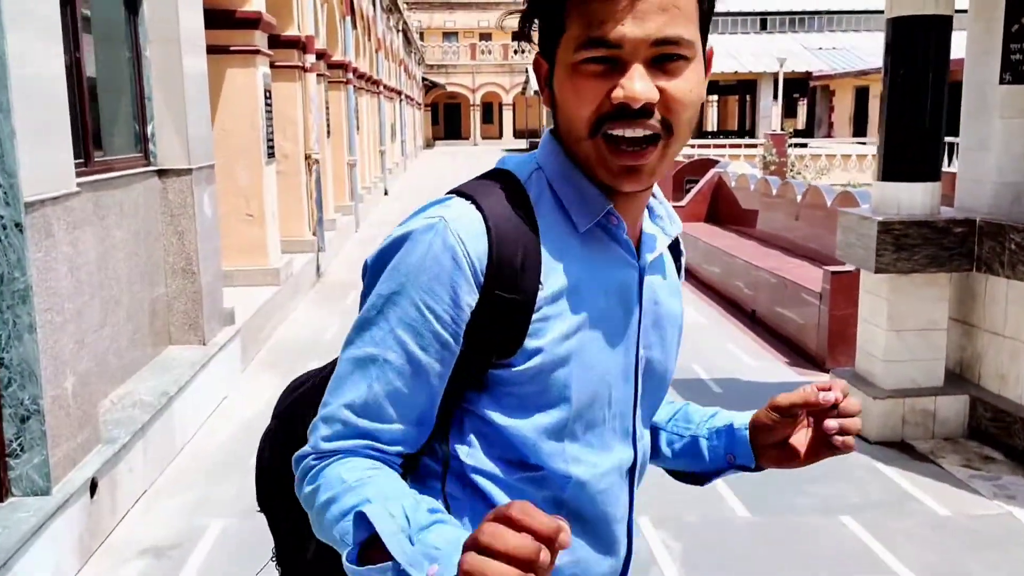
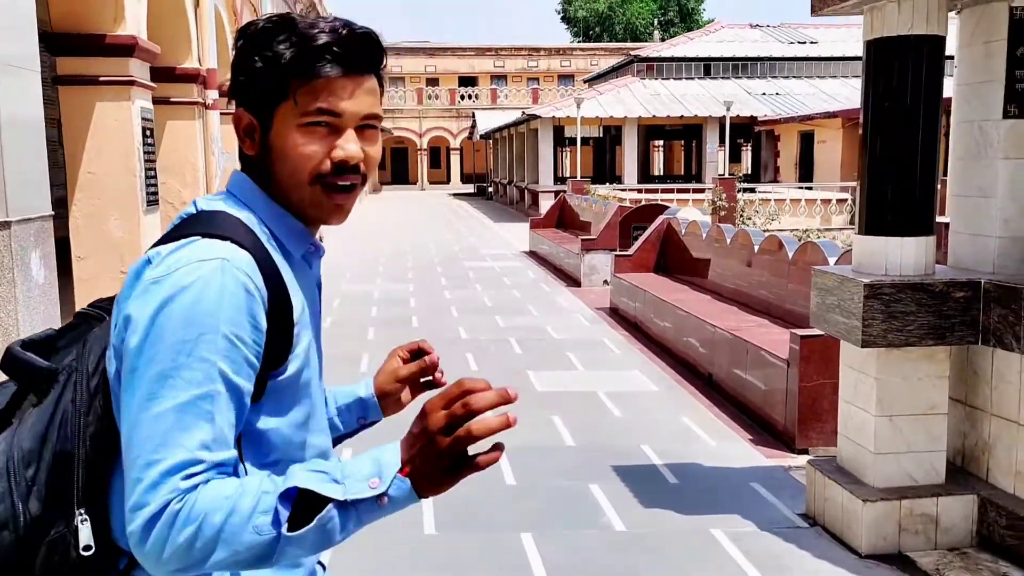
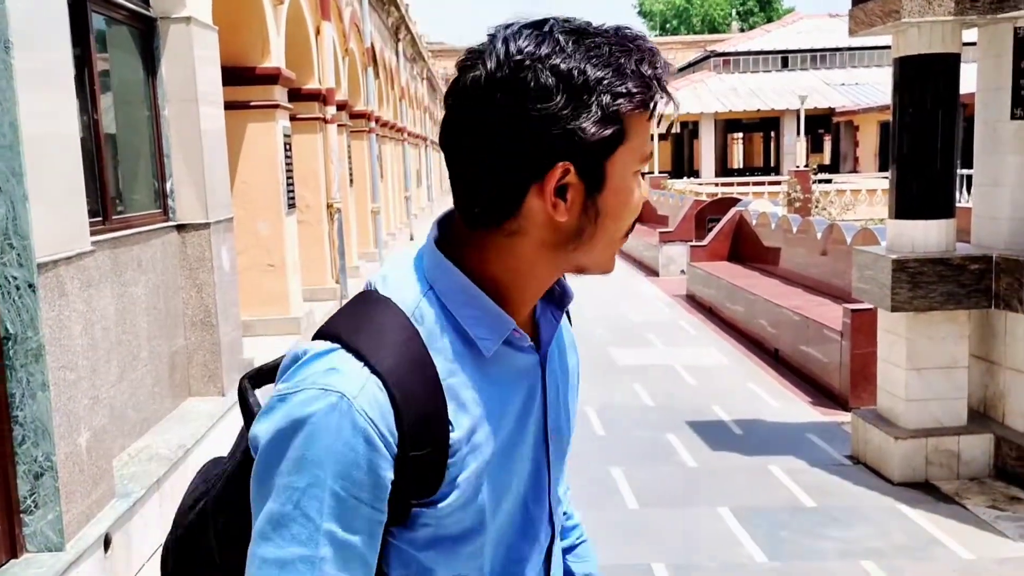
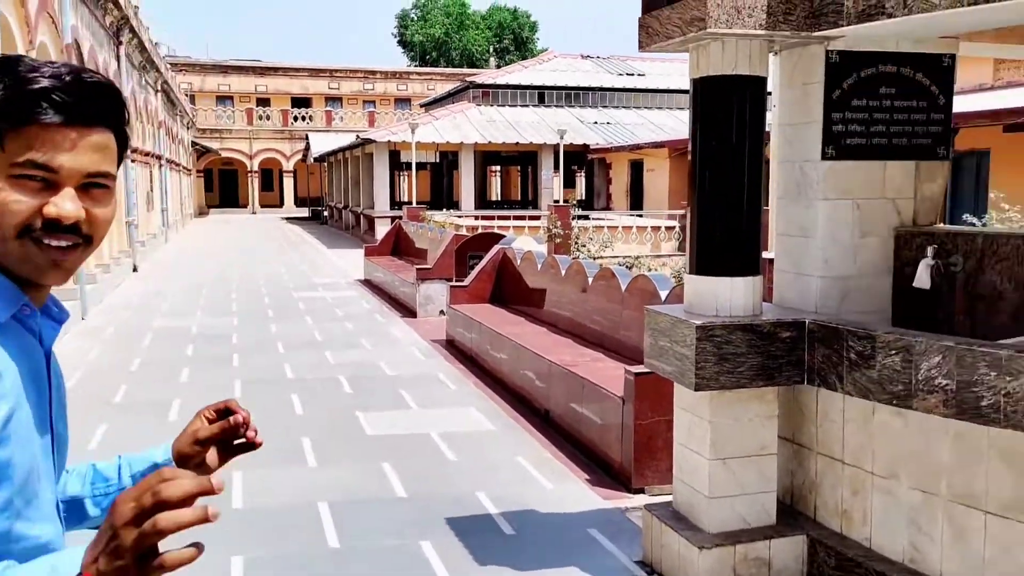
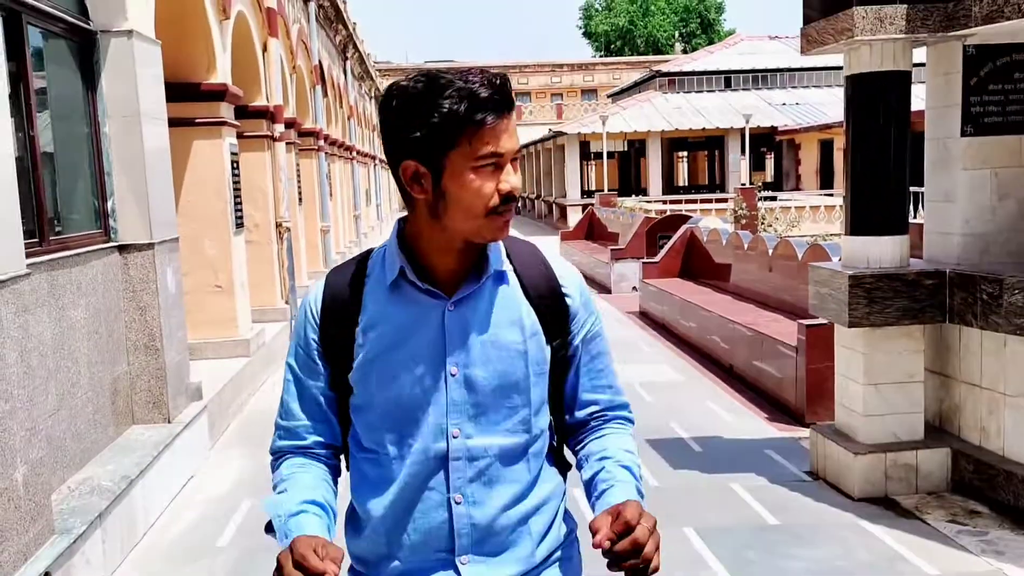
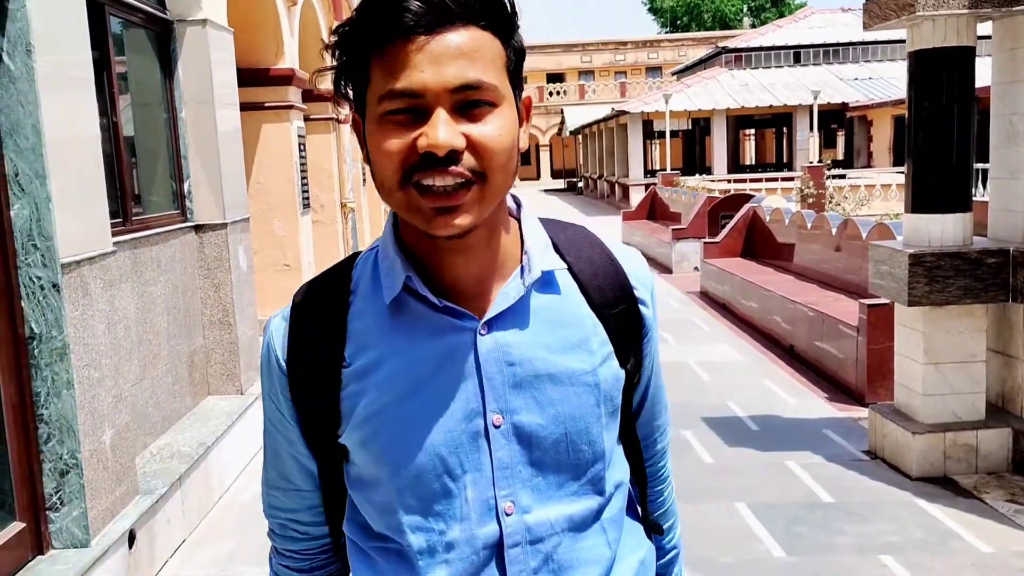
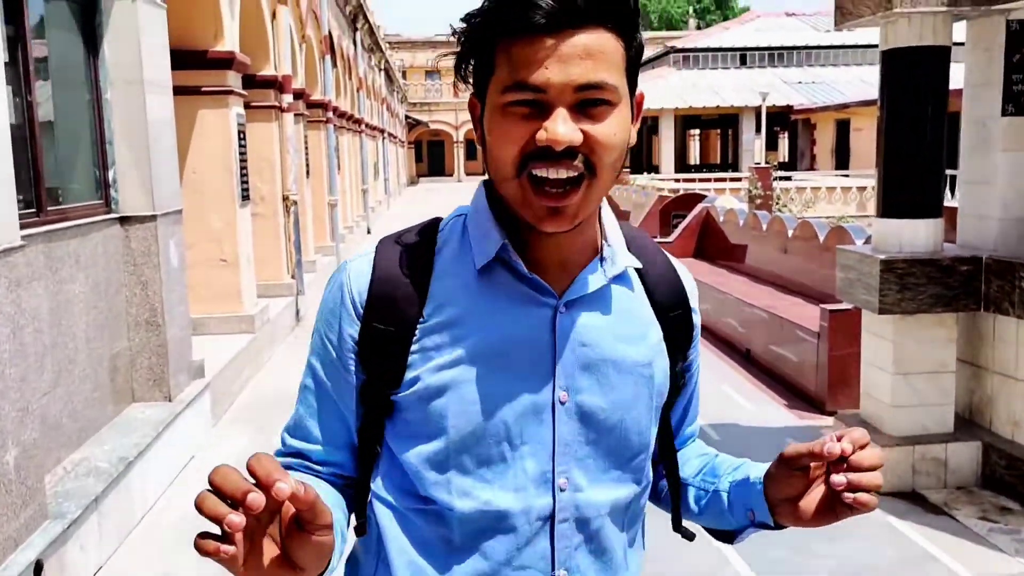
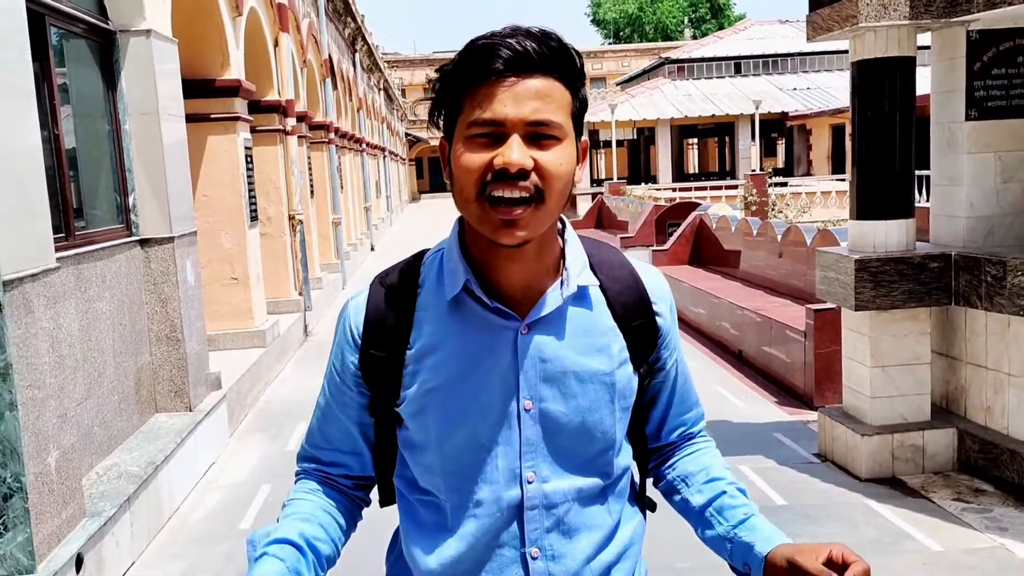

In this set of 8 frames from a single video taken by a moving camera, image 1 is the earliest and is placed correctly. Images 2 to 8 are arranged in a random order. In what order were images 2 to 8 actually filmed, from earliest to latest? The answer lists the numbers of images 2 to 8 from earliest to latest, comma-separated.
7, 5, 8, 6, 3, 2, 4
